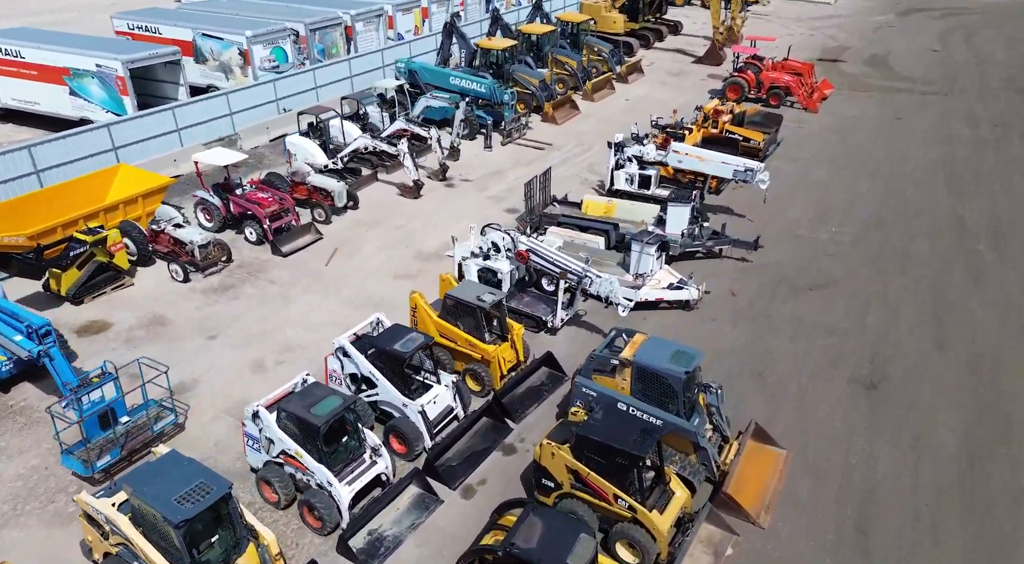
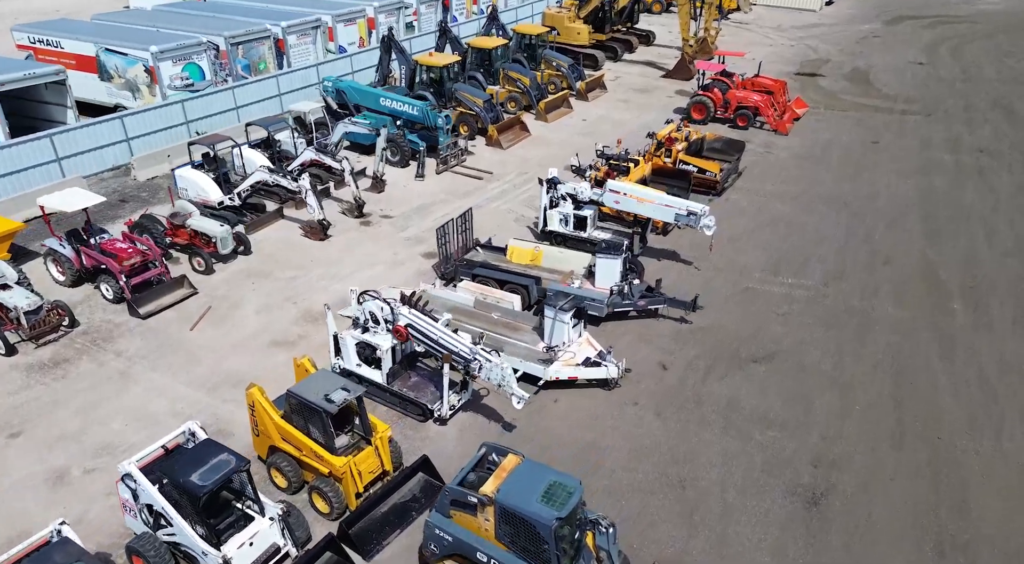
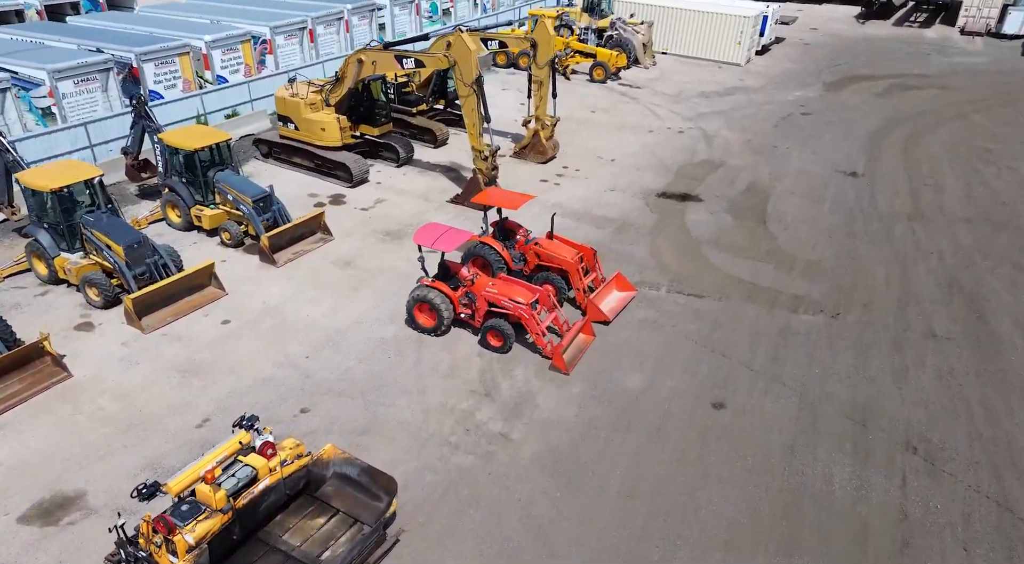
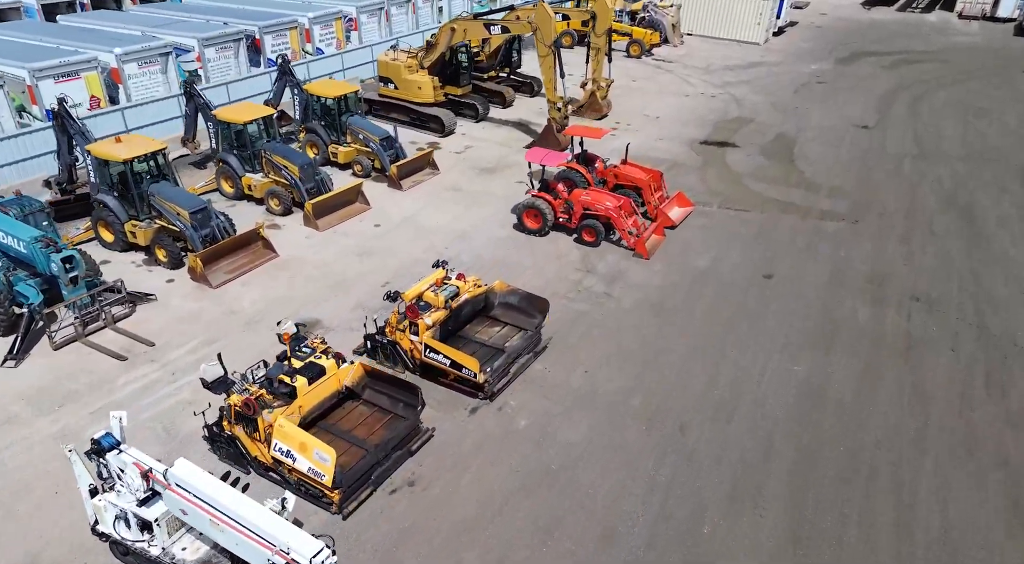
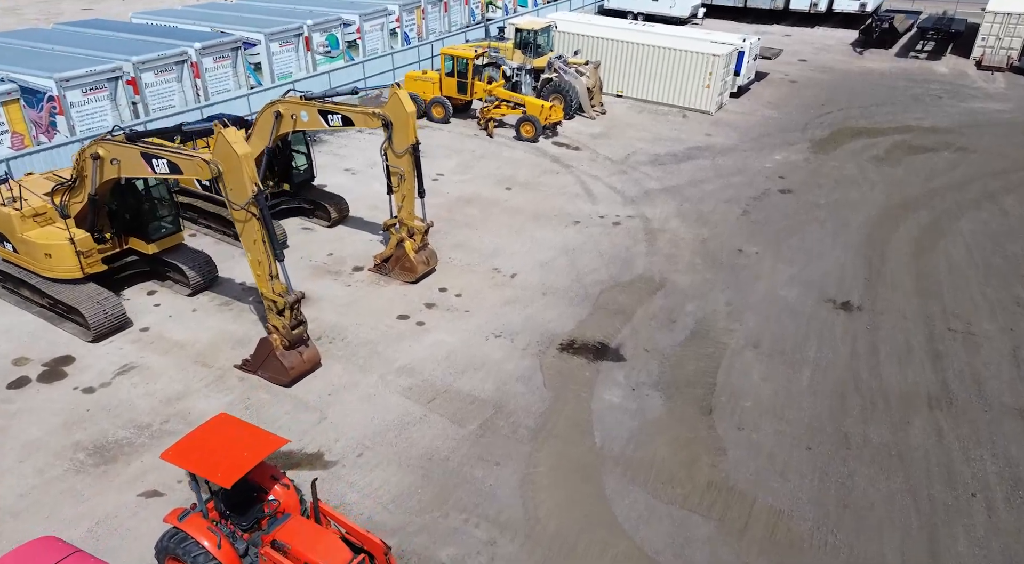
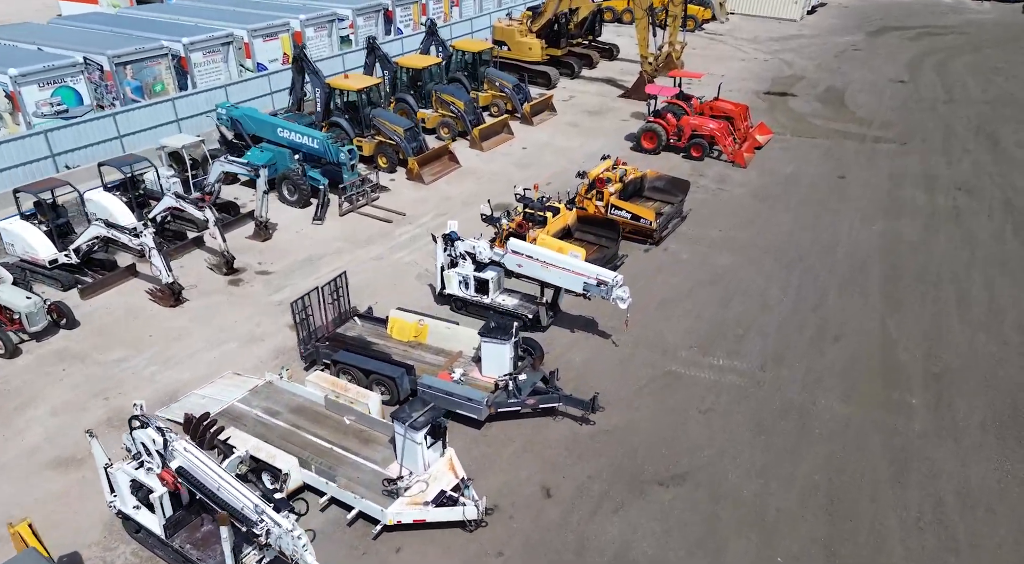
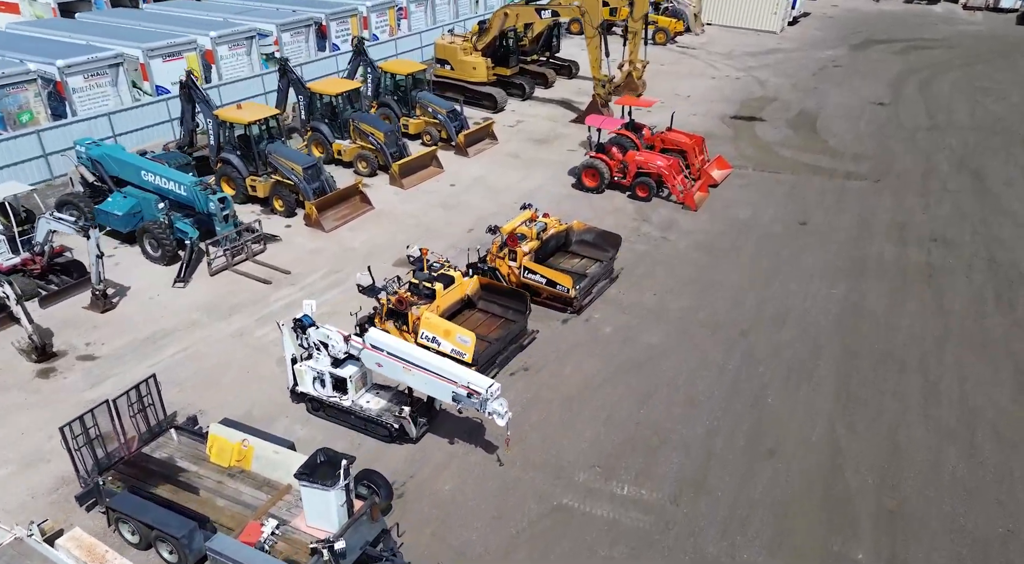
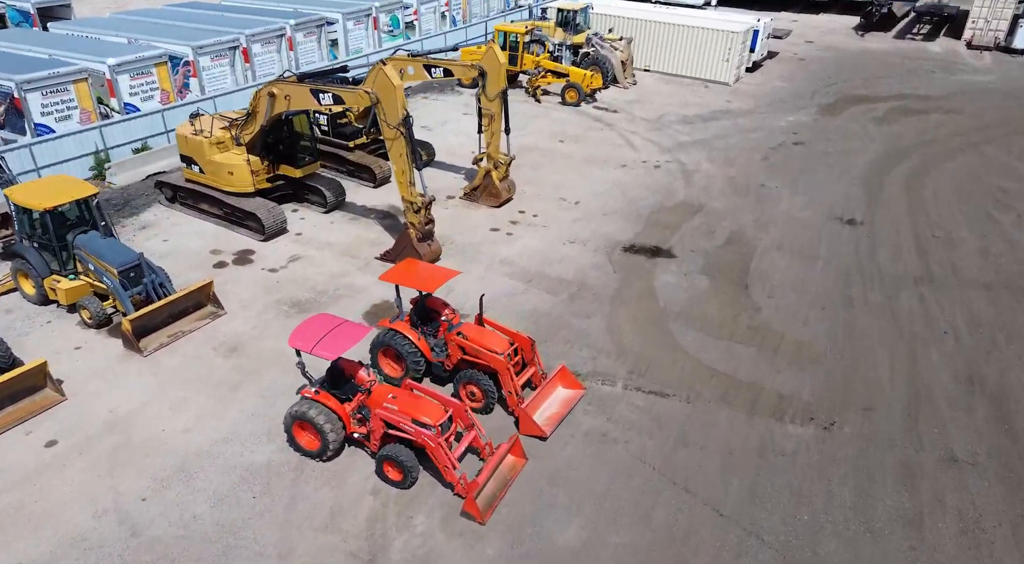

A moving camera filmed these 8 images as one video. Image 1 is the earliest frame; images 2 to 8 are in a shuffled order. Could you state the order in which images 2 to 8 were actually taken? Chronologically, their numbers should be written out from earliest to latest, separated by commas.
2, 6, 7, 4, 3, 8, 5
